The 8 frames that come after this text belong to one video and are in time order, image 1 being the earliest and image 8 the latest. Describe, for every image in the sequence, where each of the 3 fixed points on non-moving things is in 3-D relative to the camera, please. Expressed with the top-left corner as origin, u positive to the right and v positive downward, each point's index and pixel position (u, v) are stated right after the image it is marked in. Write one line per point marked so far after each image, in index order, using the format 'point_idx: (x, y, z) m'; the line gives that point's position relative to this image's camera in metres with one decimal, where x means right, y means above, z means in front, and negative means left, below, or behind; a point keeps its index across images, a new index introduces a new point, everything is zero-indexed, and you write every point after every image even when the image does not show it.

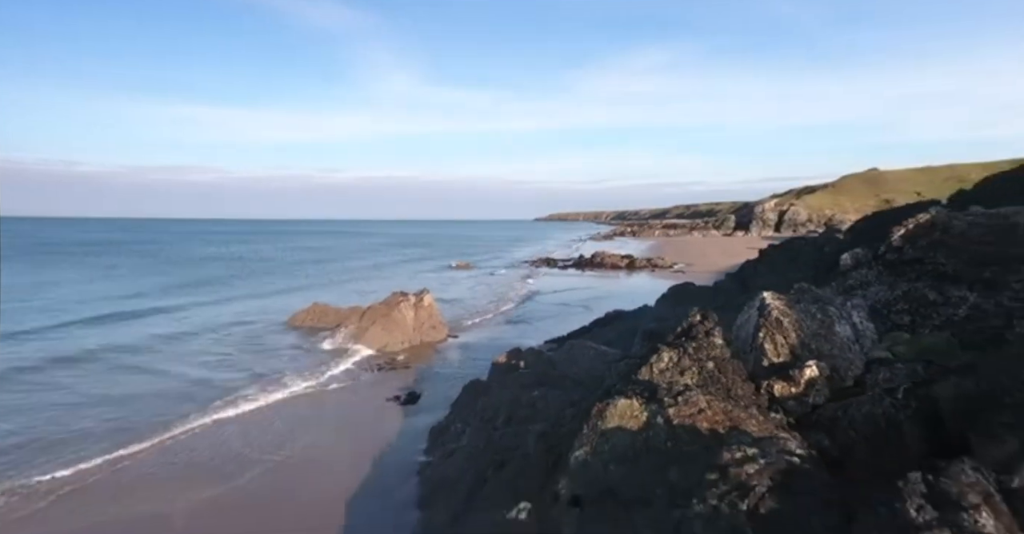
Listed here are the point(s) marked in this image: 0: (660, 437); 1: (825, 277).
0: (+1.1, -1.2, +4.1) m
1: (+4.4, -0.1, +8.1) m
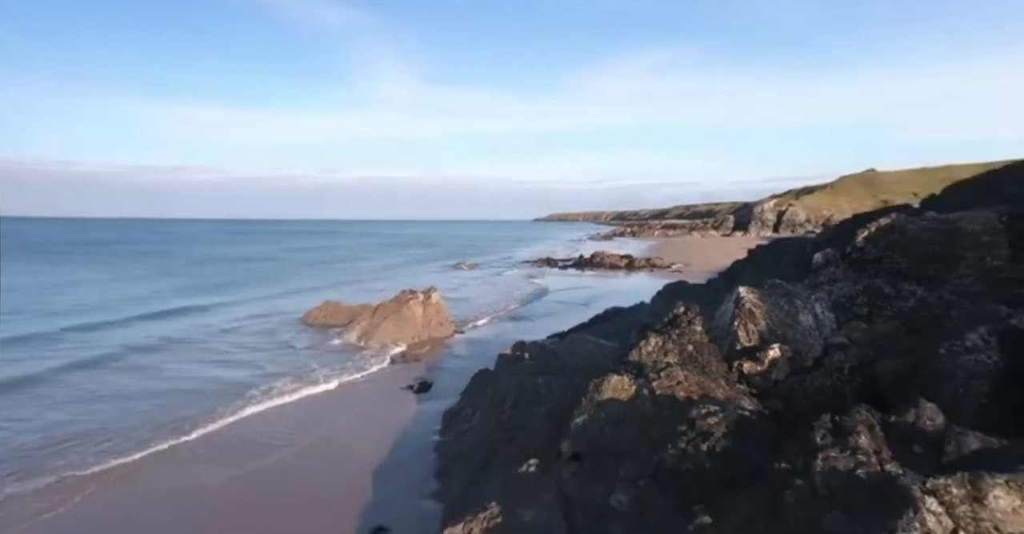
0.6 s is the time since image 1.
0: (+1.2, -1.2, +5.0) m
1: (+4.5, -0.1, +9.0) m
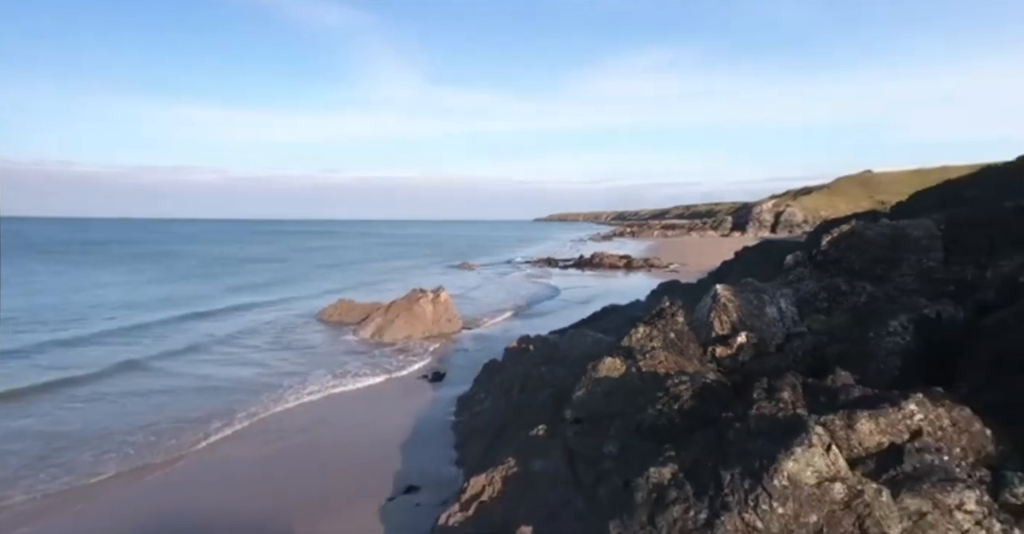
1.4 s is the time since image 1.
0: (+1.3, -1.2, +6.2) m
1: (+4.7, -0.1, +10.2) m
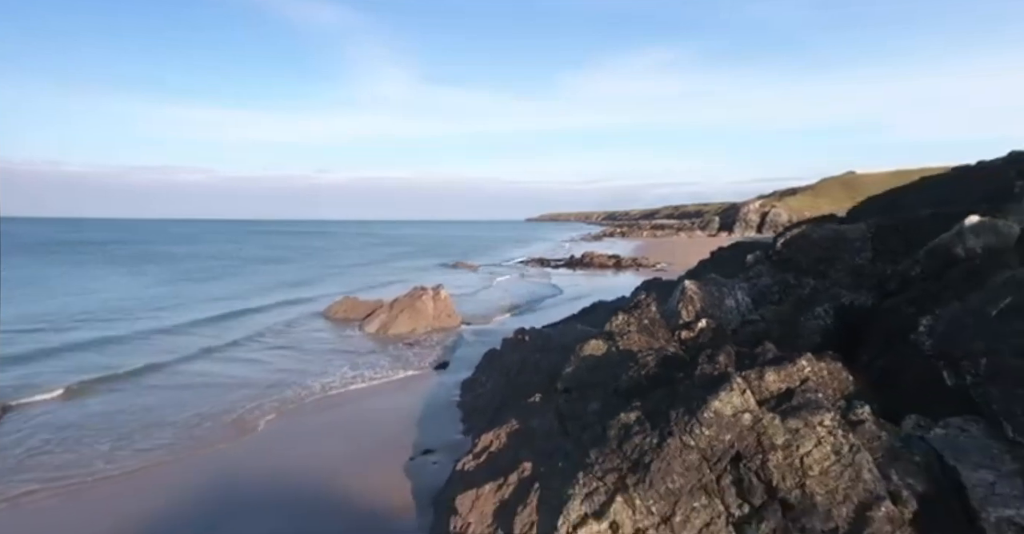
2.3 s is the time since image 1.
0: (+1.3, -1.2, +7.7) m
1: (+4.6, -0.1, +11.8) m
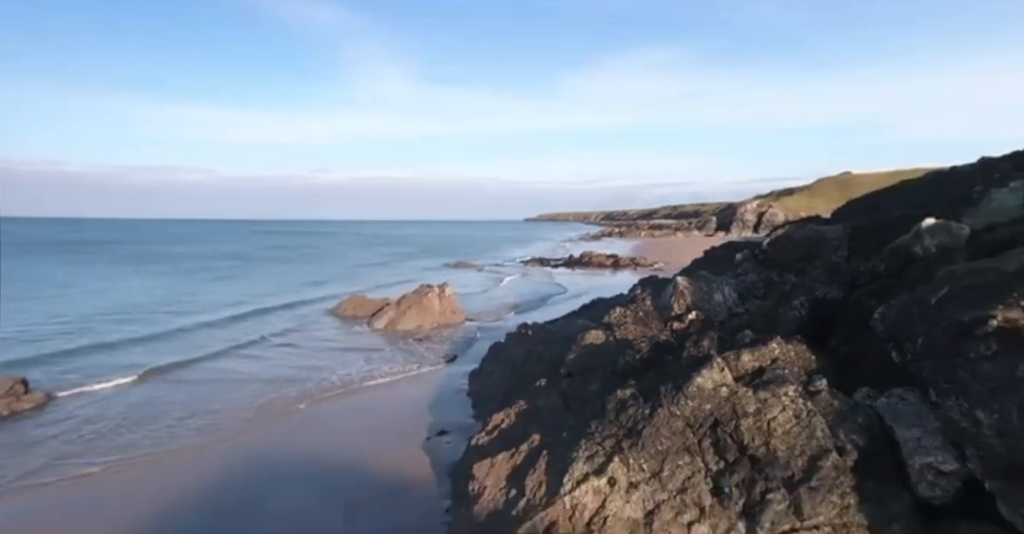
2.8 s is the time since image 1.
0: (+1.5, -1.1, +8.5) m
1: (+4.7, 0.0, +12.6) m
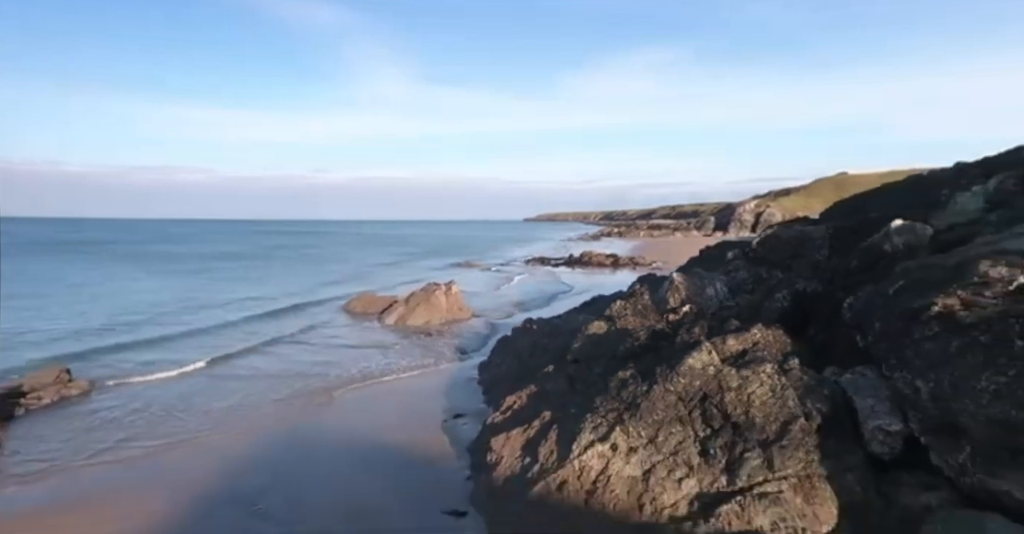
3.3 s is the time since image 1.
0: (+1.6, -1.1, +9.4) m
1: (+4.9, 0.0, +13.5) m
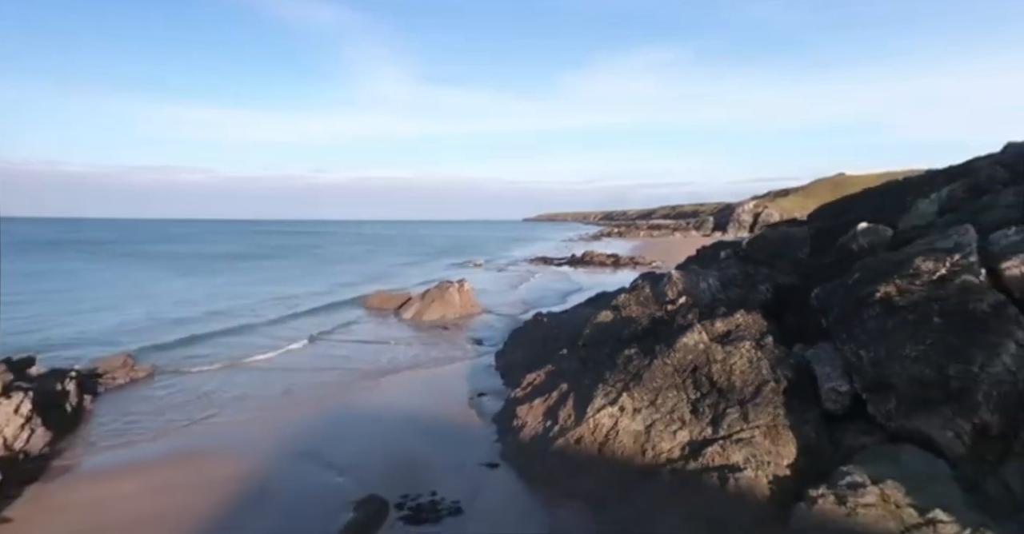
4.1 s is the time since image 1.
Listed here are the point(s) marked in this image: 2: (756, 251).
0: (+2.0, -1.0, +10.8) m
1: (+5.3, +0.1, +15.0) m
2: (+5.7, +0.3, +13.4) m
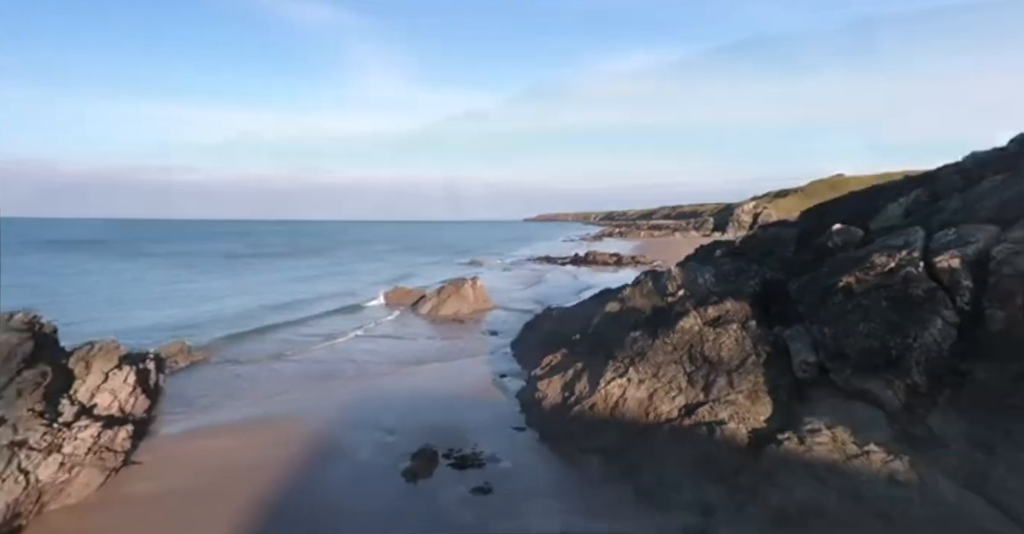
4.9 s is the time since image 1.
0: (+2.4, -0.9, +12.3) m
1: (+5.7, +0.2, +16.4) m
2: (+6.1, +0.4, +14.9) m
